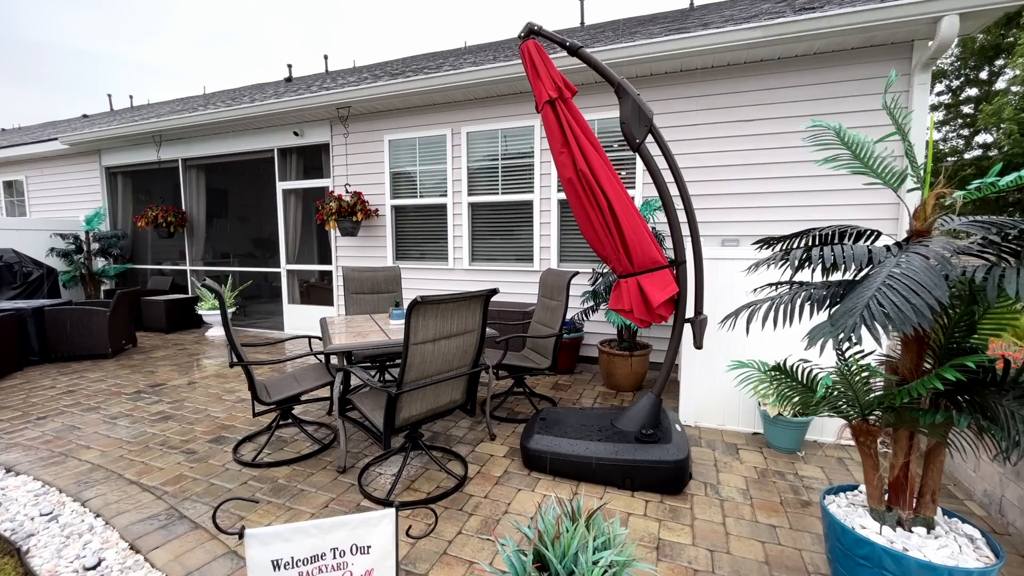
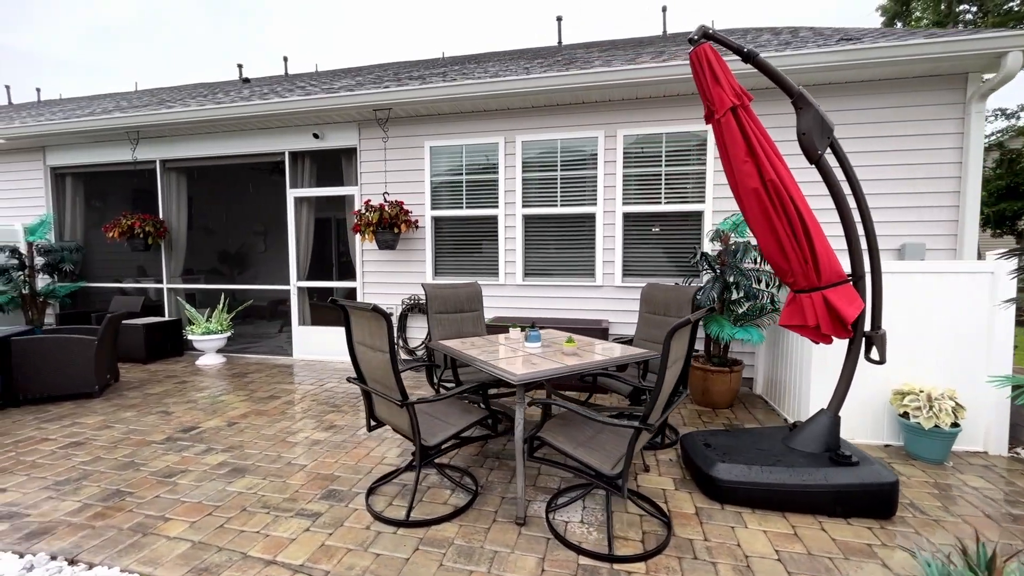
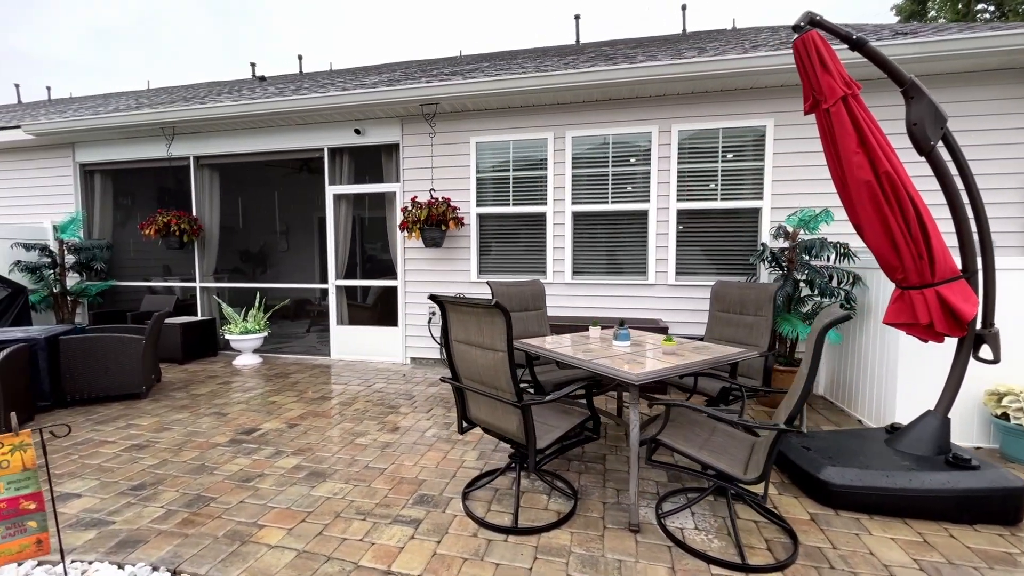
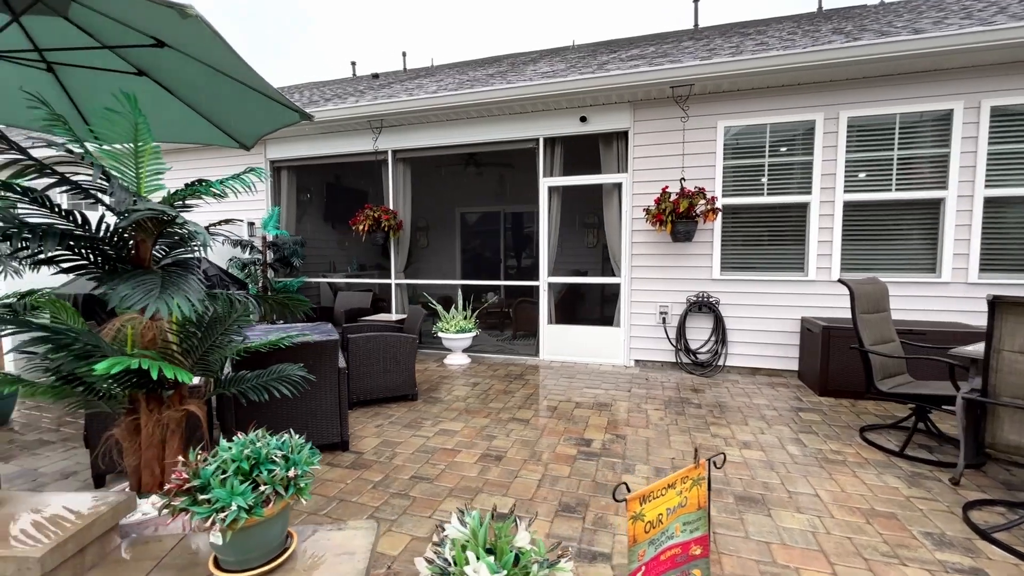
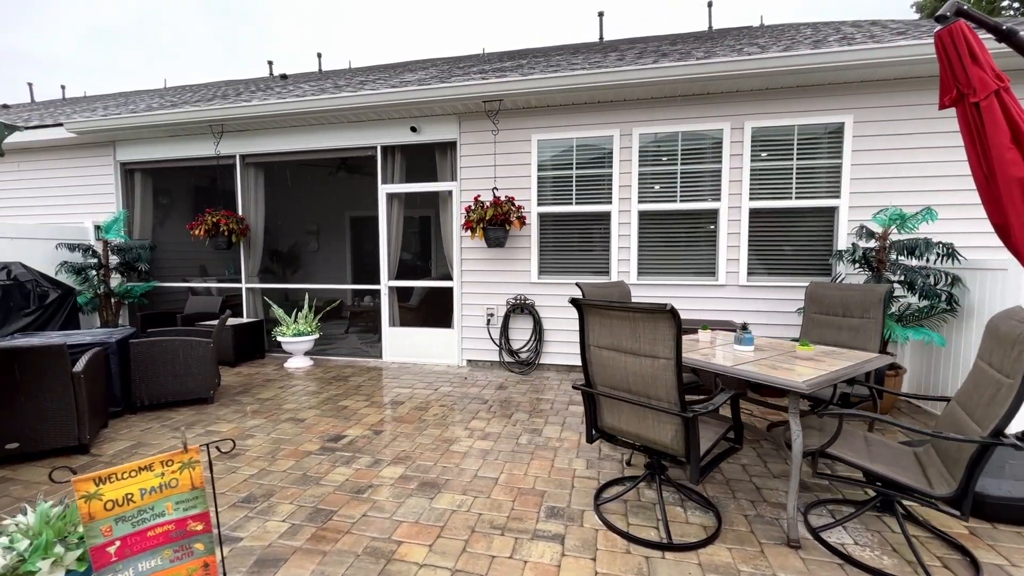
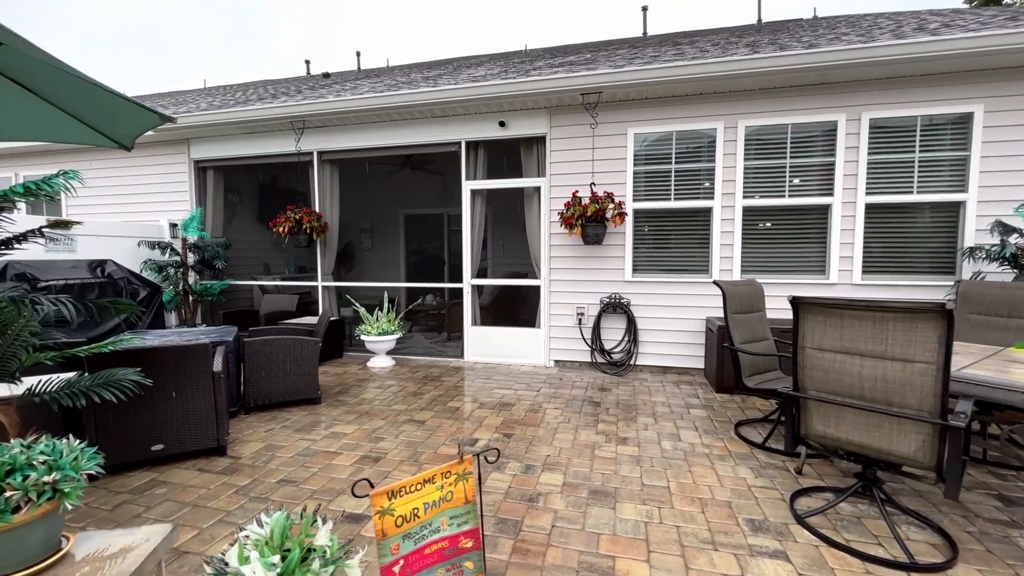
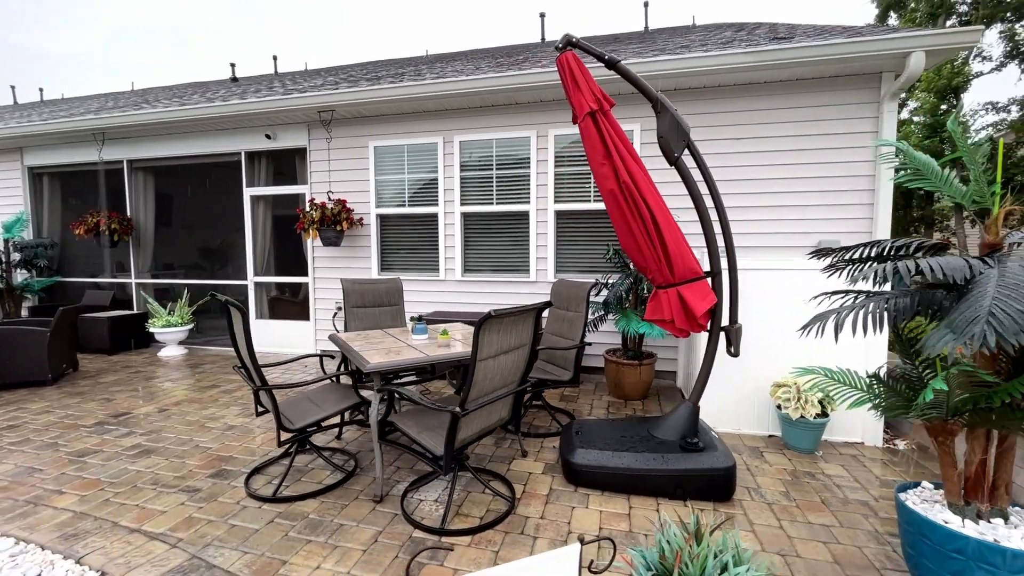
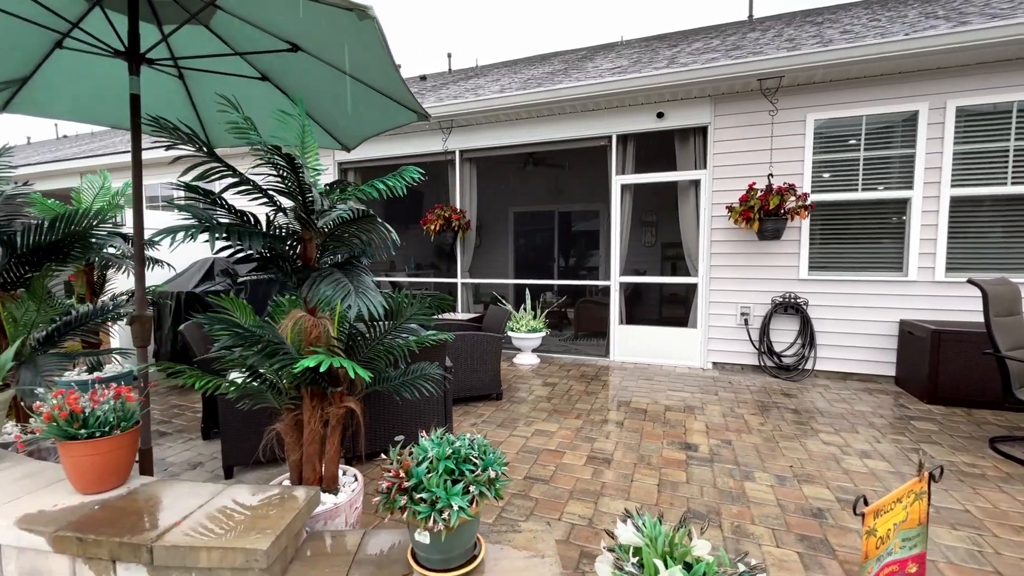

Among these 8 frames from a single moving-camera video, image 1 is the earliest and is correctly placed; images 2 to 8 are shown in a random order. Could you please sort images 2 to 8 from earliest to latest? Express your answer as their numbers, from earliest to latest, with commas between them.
7, 2, 3, 5, 6, 4, 8
